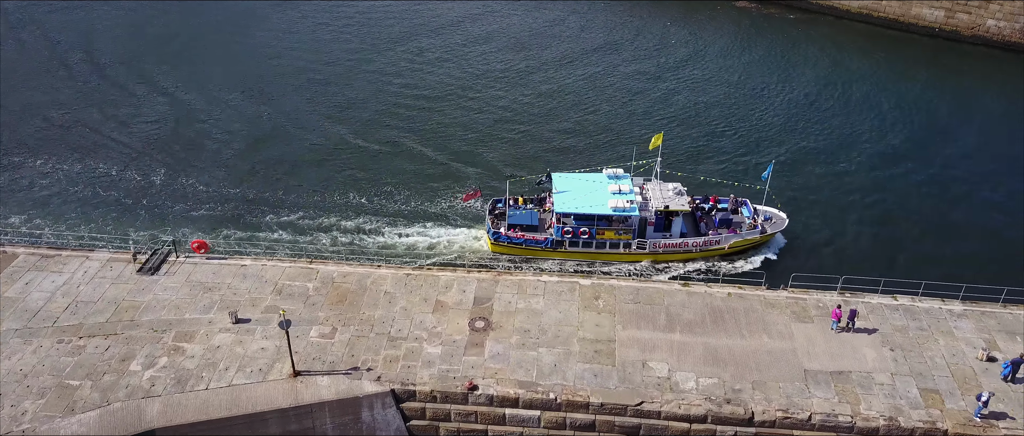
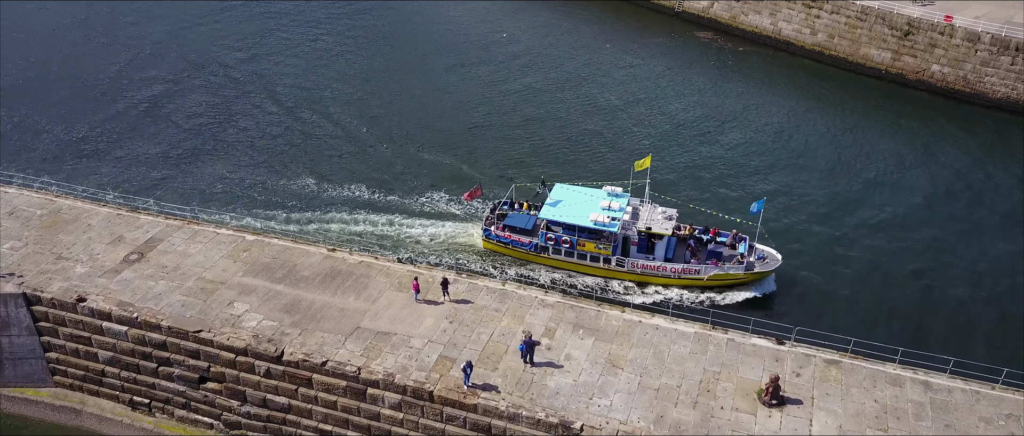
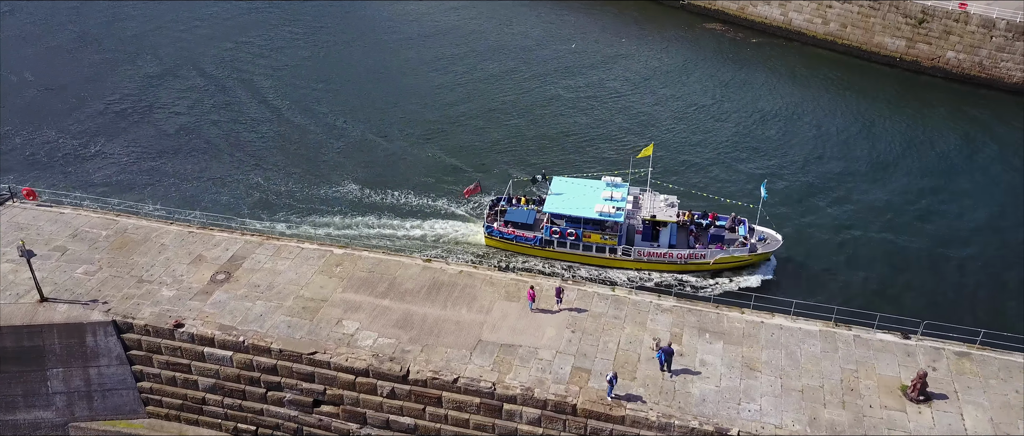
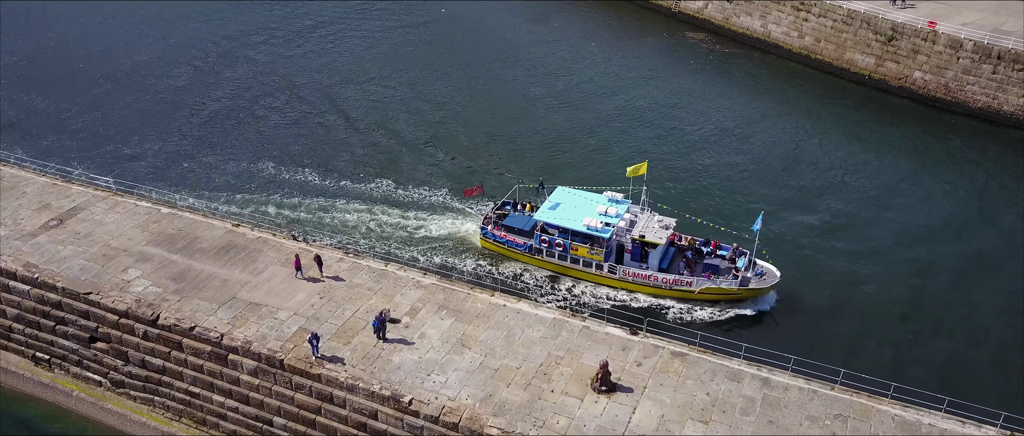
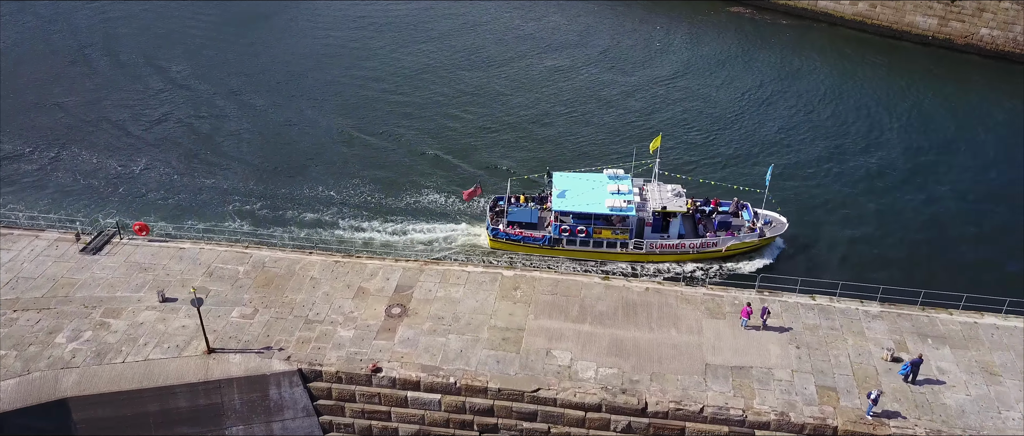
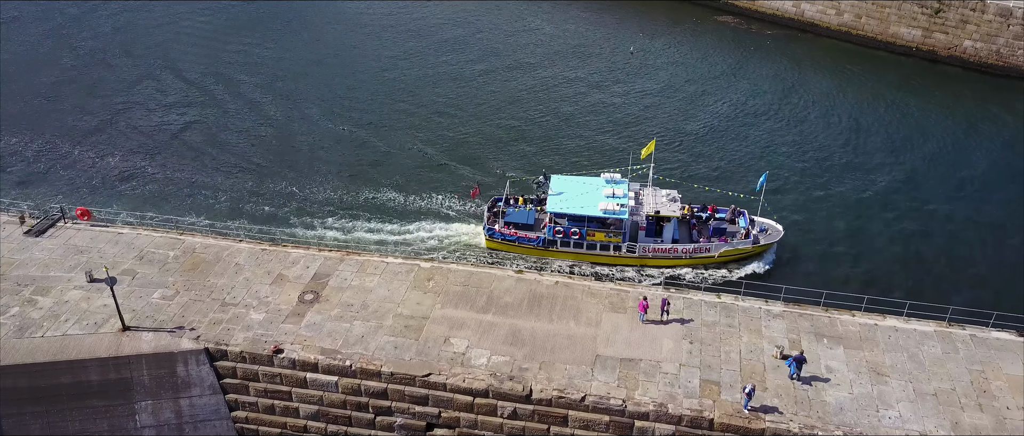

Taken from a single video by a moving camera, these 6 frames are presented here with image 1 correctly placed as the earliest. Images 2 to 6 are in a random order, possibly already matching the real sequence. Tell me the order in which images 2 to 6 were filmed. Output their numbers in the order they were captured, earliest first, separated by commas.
5, 6, 3, 2, 4
